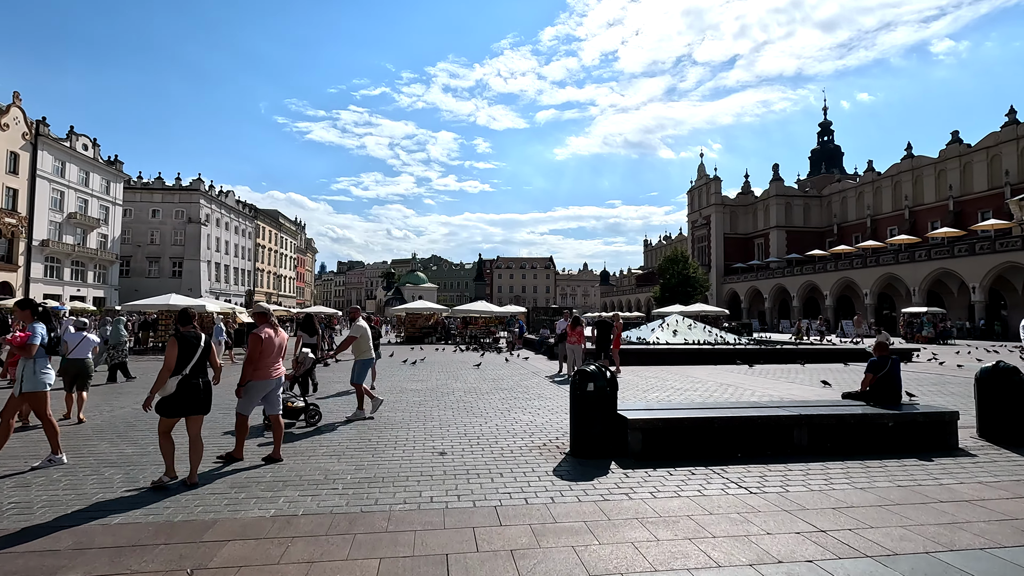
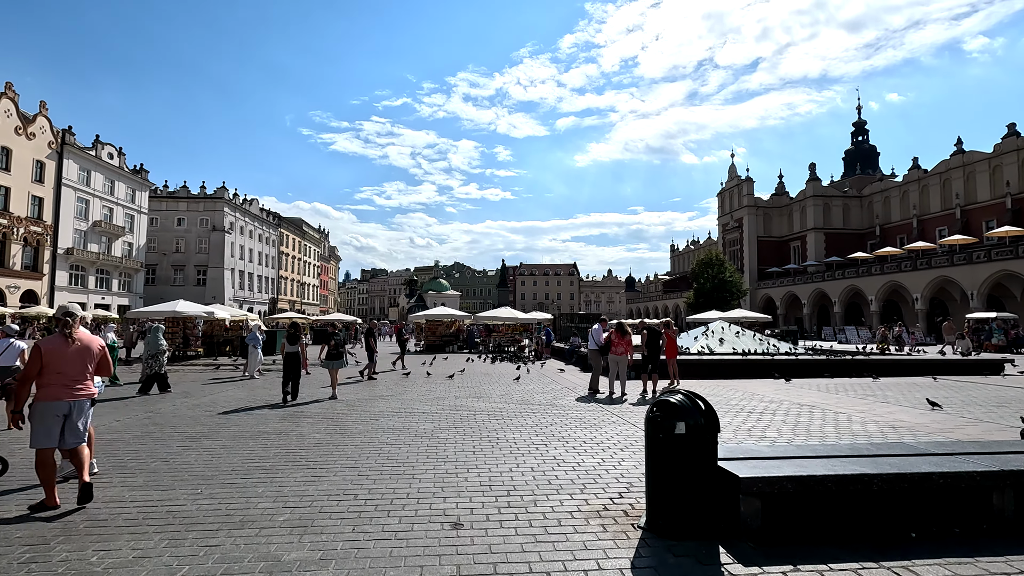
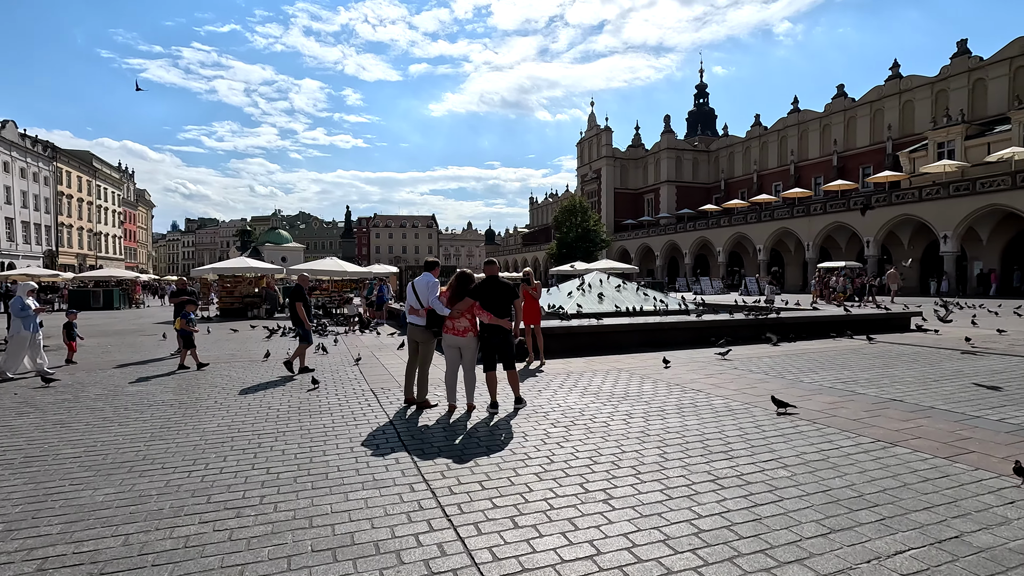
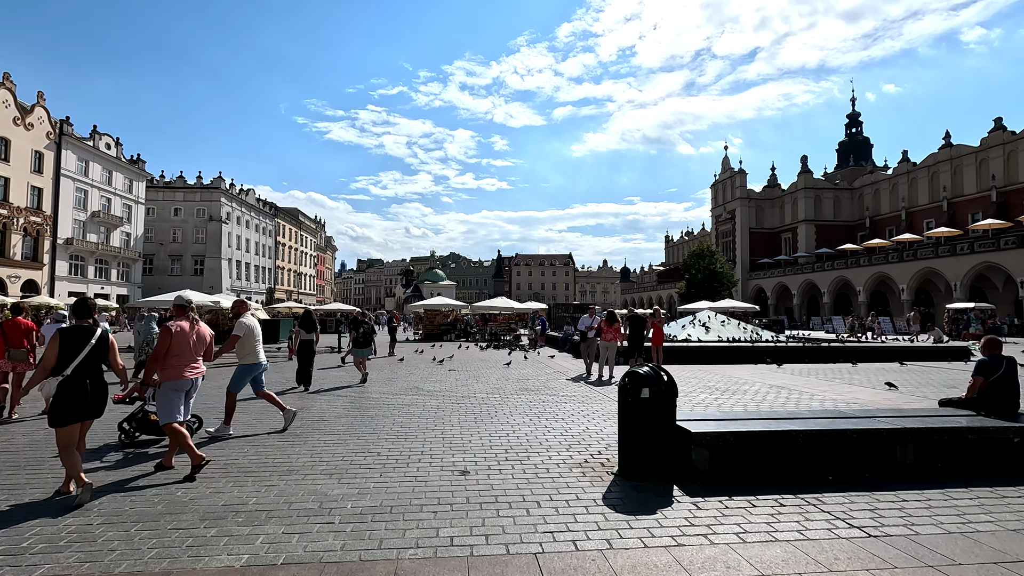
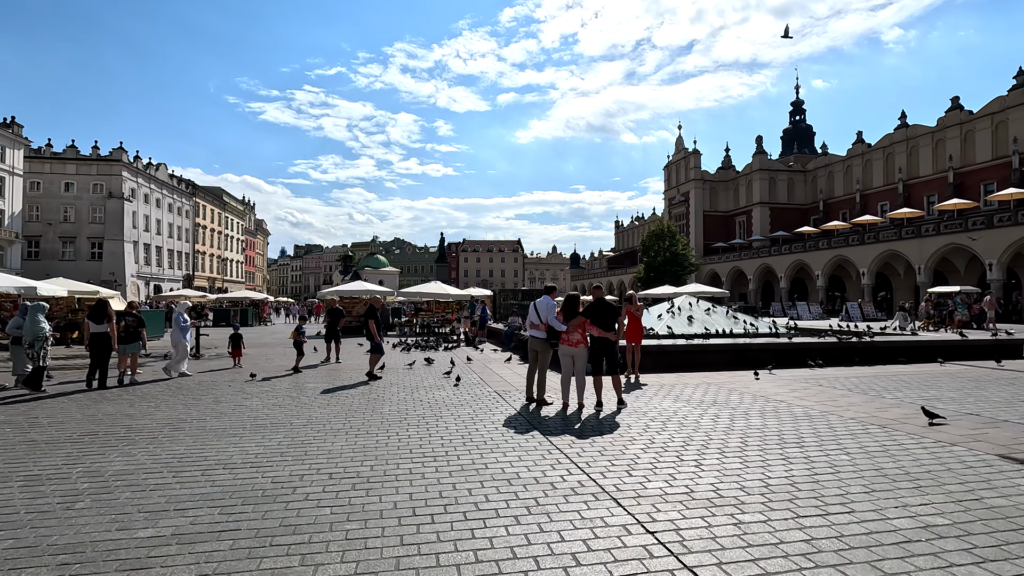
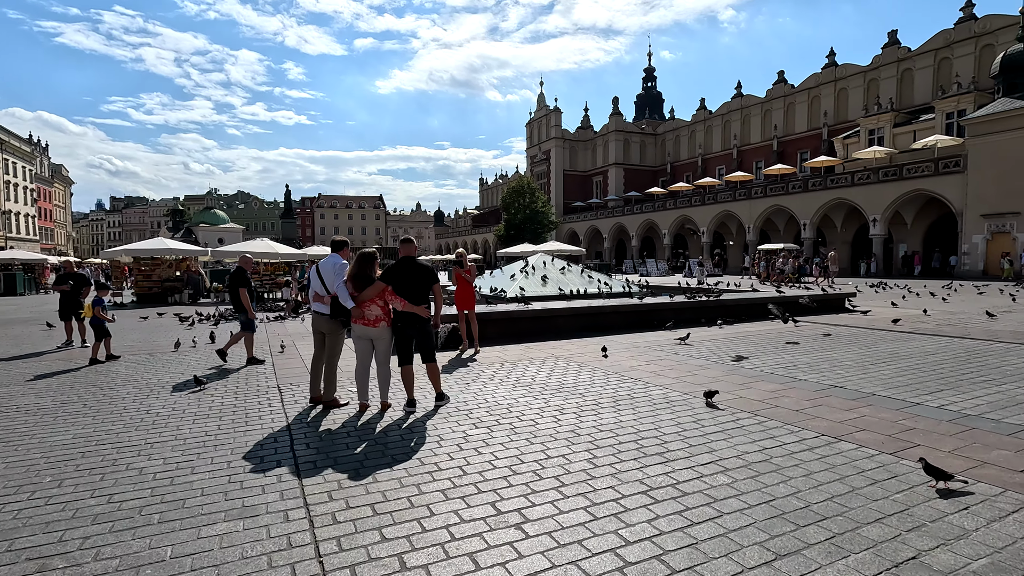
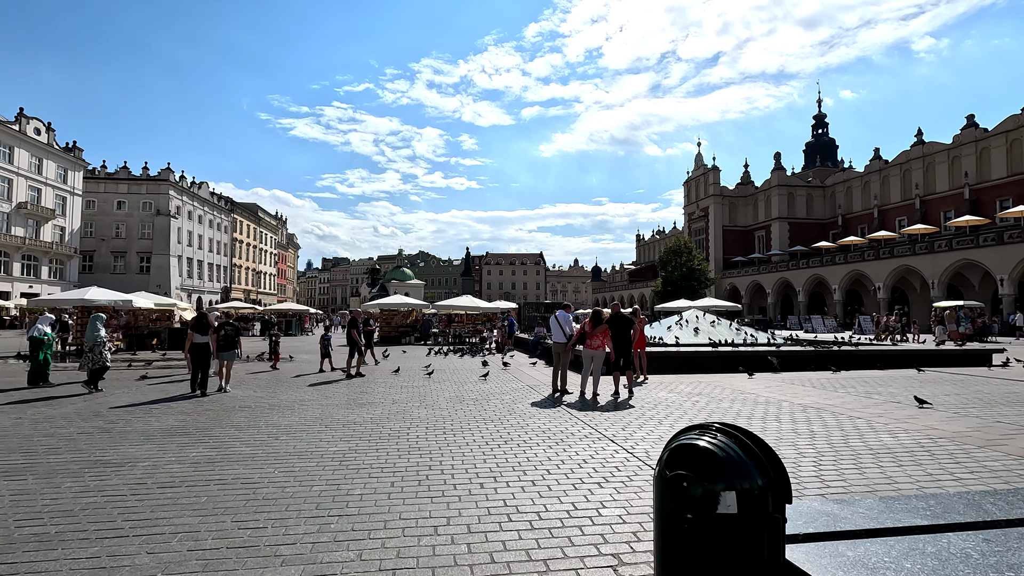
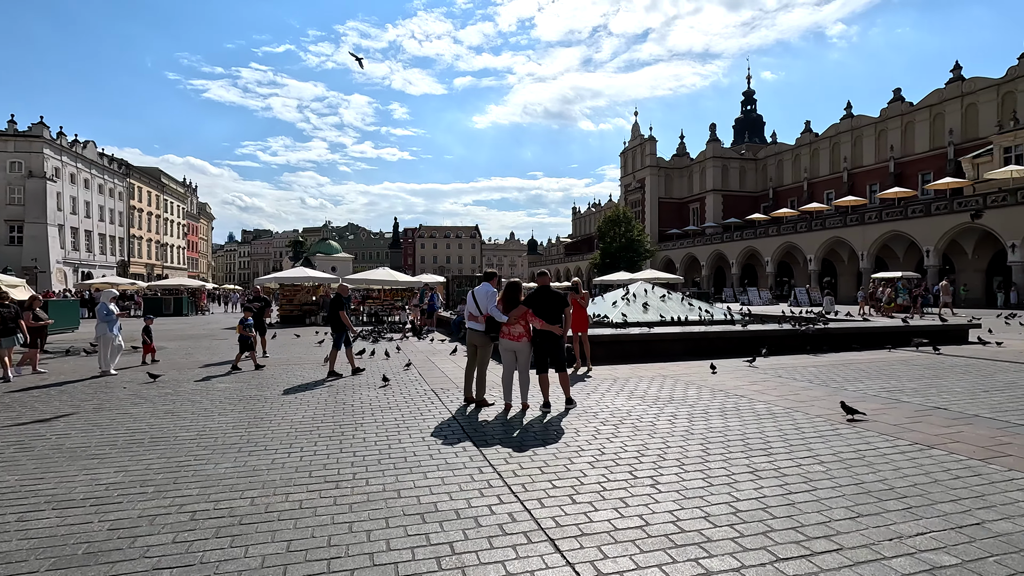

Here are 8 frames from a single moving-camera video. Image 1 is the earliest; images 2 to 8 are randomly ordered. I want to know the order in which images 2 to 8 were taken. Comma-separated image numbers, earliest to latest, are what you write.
4, 2, 7, 5, 8, 3, 6
